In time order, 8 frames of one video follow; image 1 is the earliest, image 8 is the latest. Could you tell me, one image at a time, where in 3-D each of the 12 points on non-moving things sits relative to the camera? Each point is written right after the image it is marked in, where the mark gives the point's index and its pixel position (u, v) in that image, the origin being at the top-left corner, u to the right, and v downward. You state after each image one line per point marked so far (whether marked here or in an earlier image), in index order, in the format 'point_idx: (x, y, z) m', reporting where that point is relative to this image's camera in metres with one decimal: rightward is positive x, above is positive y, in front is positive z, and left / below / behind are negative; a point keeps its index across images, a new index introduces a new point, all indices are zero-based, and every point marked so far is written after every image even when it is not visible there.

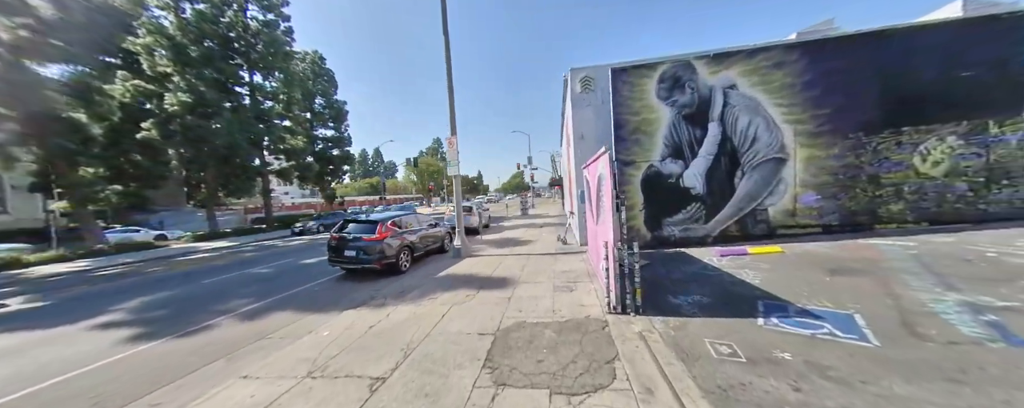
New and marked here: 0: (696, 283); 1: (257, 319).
0: (+3.5, -1.5, +5.3) m
1: (-4.2, -1.9, +4.6) m
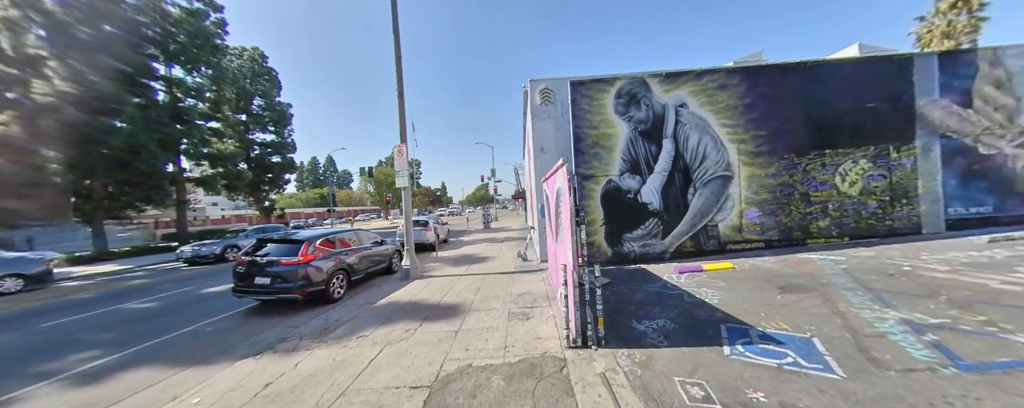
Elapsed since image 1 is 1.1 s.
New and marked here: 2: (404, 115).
0: (+2.6, -1.8, +5.1) m
1: (-4.9, -2.1, +3.3) m
2: (-3.2, +2.8, +8.2) m
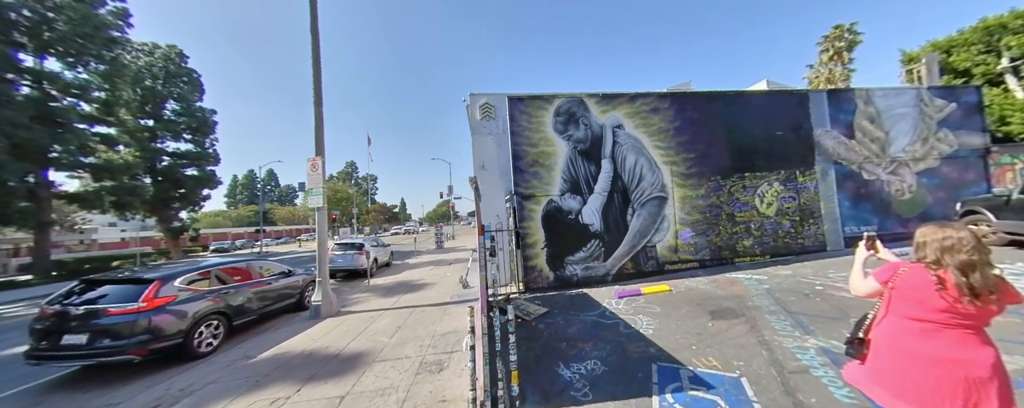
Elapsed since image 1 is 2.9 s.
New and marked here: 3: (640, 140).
0: (+1.3, -2.3, +4.6) m
1: (-6.0, -2.4, +1.8) m
2: (-5.0, +2.2, +7.2) m
3: (+3.6, +1.8, +7.9) m
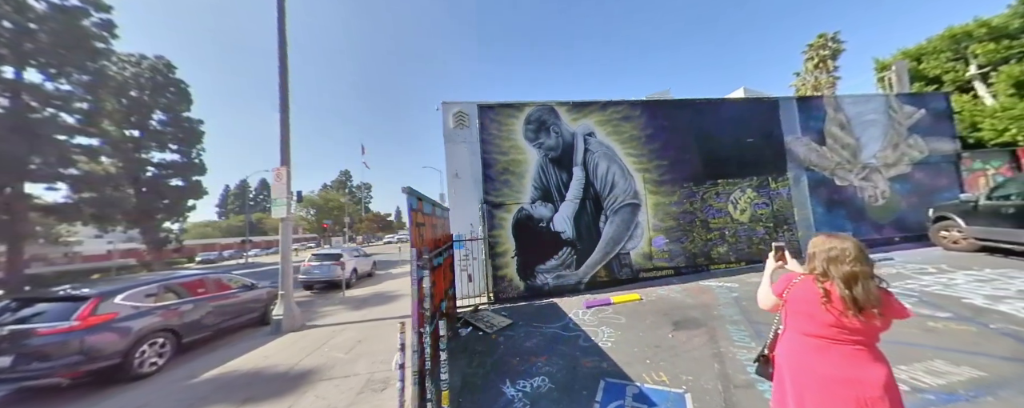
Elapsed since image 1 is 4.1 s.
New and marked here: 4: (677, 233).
0: (+0.5, -2.4, +4.5) m
1: (-6.7, -2.6, +1.6) m
2: (-5.8, +1.9, +7.1) m
3: (+2.8, +1.6, +7.9) m
4: (+4.7, -0.8, +8.0) m
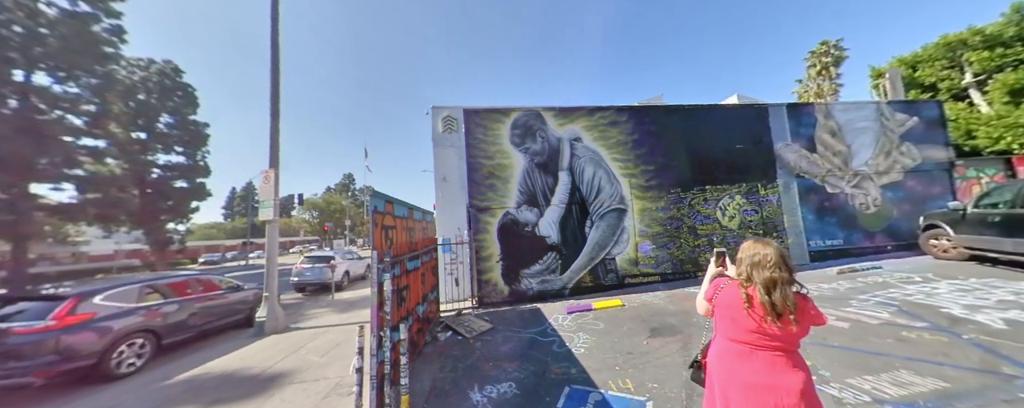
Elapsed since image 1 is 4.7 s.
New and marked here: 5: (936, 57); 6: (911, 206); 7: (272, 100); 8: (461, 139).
0: (+0.1, -2.5, +4.4) m
1: (-7.2, -2.5, +1.6) m
2: (-6.2, +1.8, +7.2) m
3: (+2.5, +1.5, +7.9) m
4: (+4.3, -1.0, +8.0) m
5: (+18.1, +6.3, +12.0) m
6: (+12.8, -0.1, +9.0) m
7: (-6.4, +2.8, +7.4) m
8: (-1.4, +1.8, +7.6) m
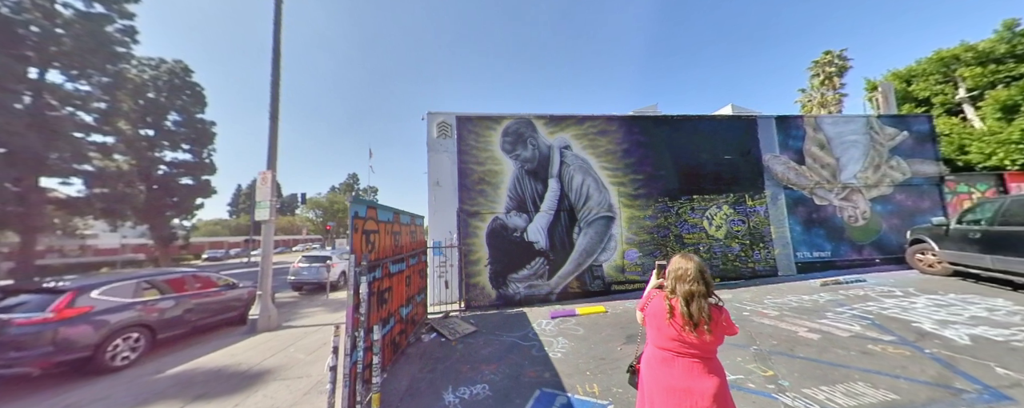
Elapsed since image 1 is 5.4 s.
0: (-0.3, -2.6, +4.6) m
1: (-7.6, -2.5, +1.9) m
2: (-6.4, +1.8, +7.5) m
3: (+2.2, +1.2, +8.1) m
4: (+4.0, -1.2, +8.1) m
5: (+18.0, +5.7, +12.0) m
6: (+12.5, -0.5, +9.0) m
7: (-6.6, +2.7, +7.6) m
8: (-1.6, +1.7, +7.8) m
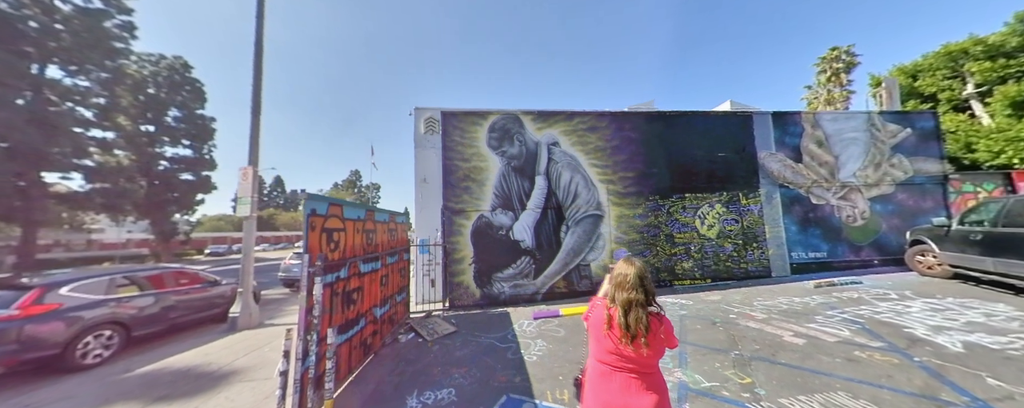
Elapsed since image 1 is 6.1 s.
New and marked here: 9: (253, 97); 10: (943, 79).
0: (-0.7, -2.6, +4.4) m
1: (-8.0, -2.4, +1.8) m
2: (-6.8, +1.9, +7.4) m
3: (+1.8, +1.3, +7.9) m
4: (+3.6, -1.2, +7.9) m
5: (+17.7, +5.7, +11.6) m
6: (+12.2, -0.5, +8.7) m
7: (-7.0, +2.8, +7.5) m
8: (-2.0, +1.7, +7.7) m
9: (-7.0, +2.9, +7.5) m
10: (+17.7, +5.1, +11.4) m
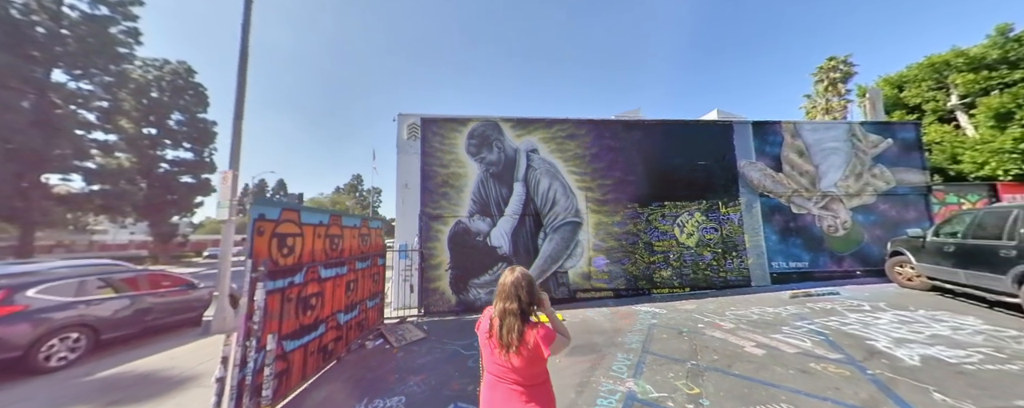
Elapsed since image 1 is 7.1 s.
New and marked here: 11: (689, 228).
0: (-1.4, -2.7, +4.4) m
1: (-8.7, -2.4, +1.8) m
2: (-7.4, +1.8, +7.5) m
3: (+1.2, +1.1, +7.9) m
4: (+3.0, -1.4, +7.9) m
5: (+17.2, +5.3, +11.7) m
6: (+11.6, -0.8, +8.7) m
7: (-7.5, +2.7, +7.7) m
8: (-2.6, +1.6, +7.7) m
9: (-7.6, +2.8, +7.7) m
10: (+17.1, +4.7, +11.4) m
11: (+5.1, -0.7, +8.1) m
